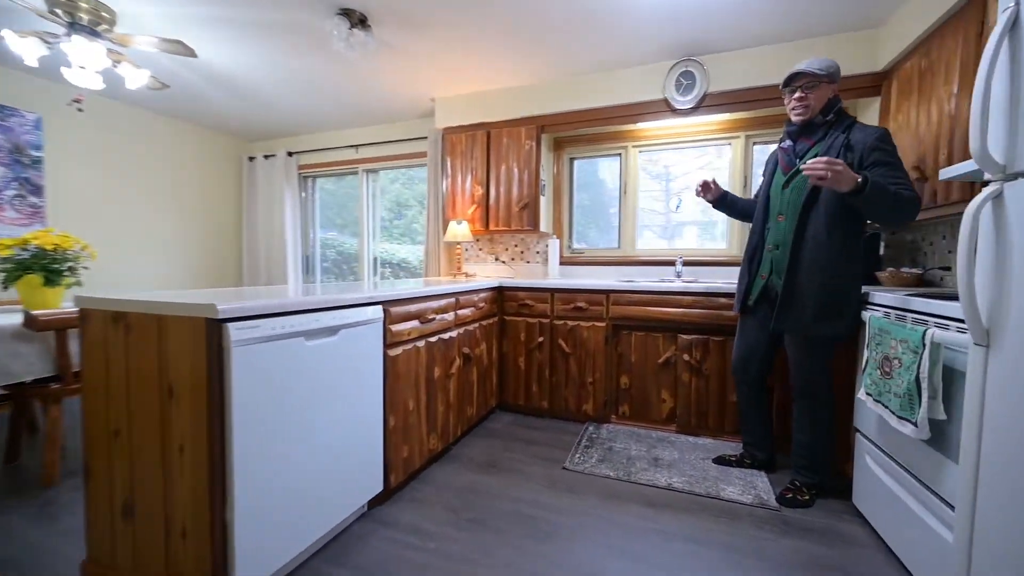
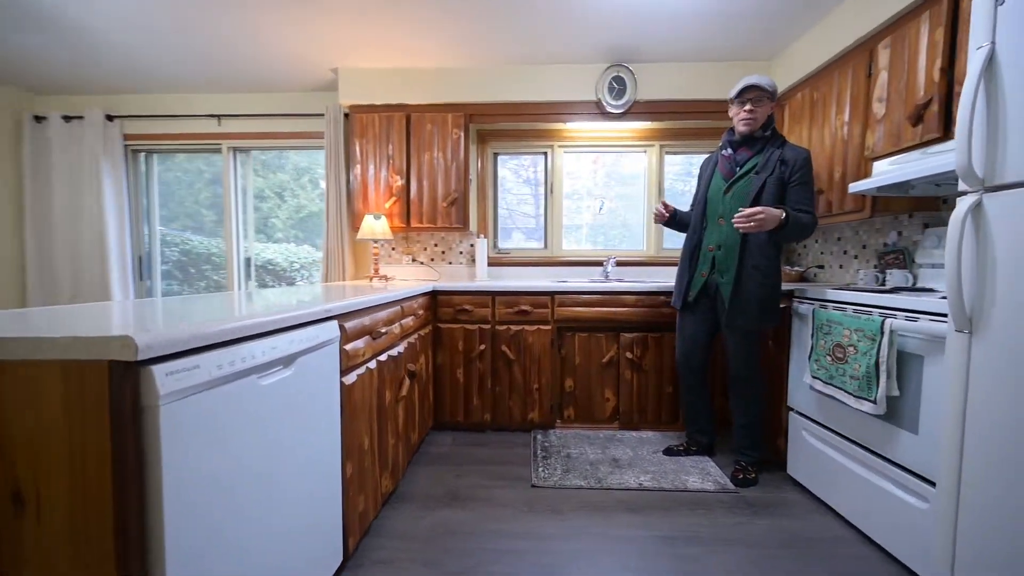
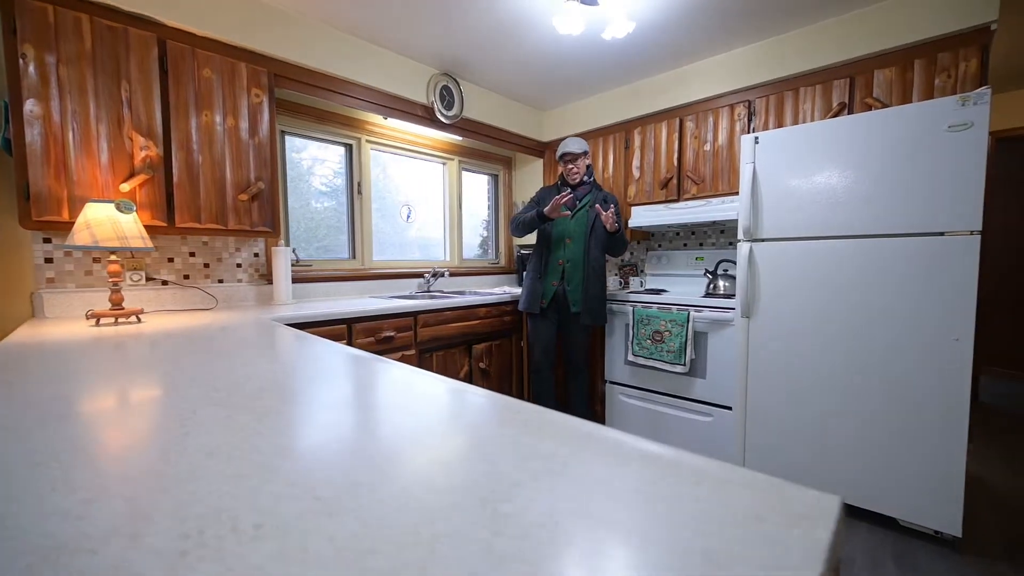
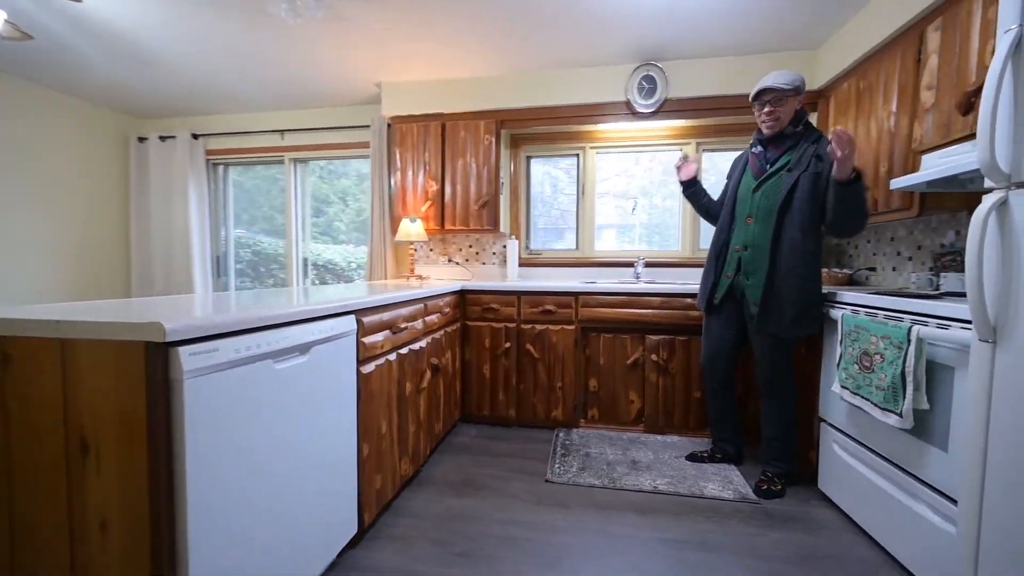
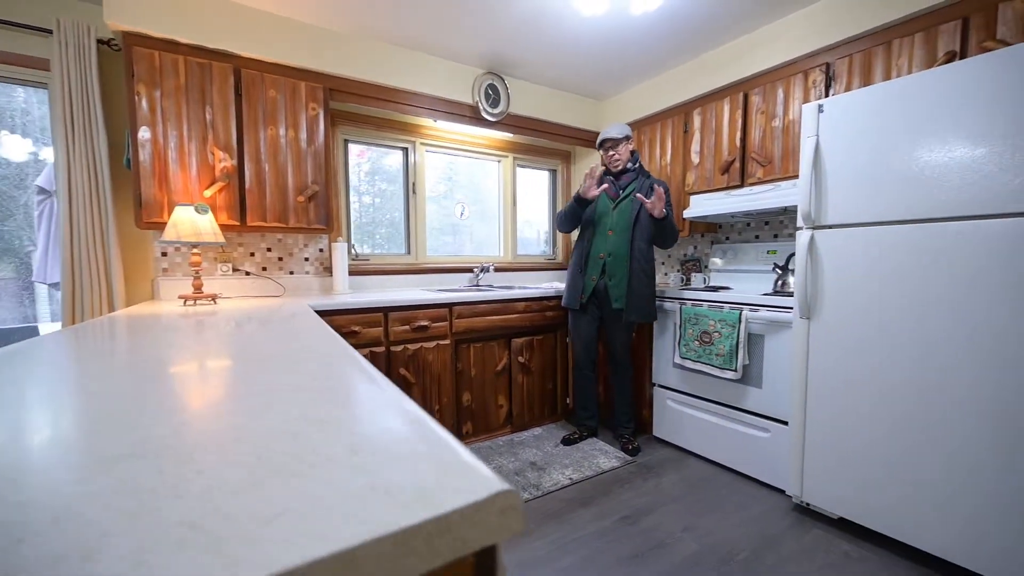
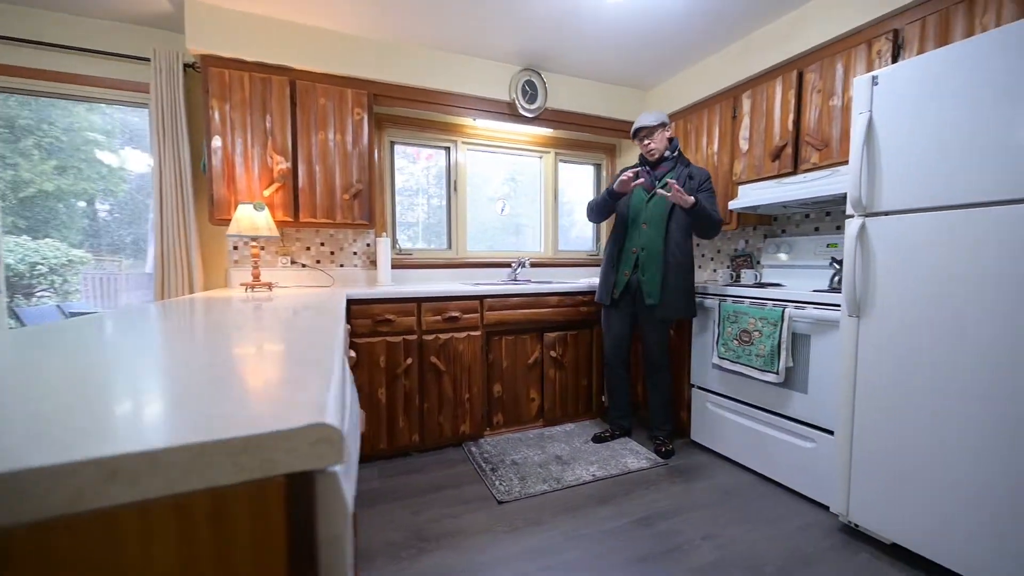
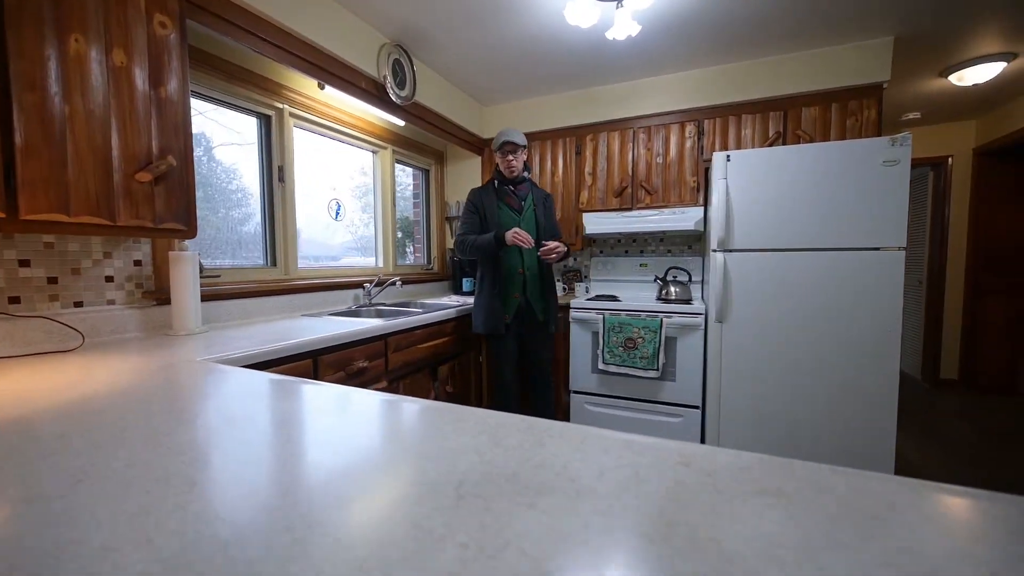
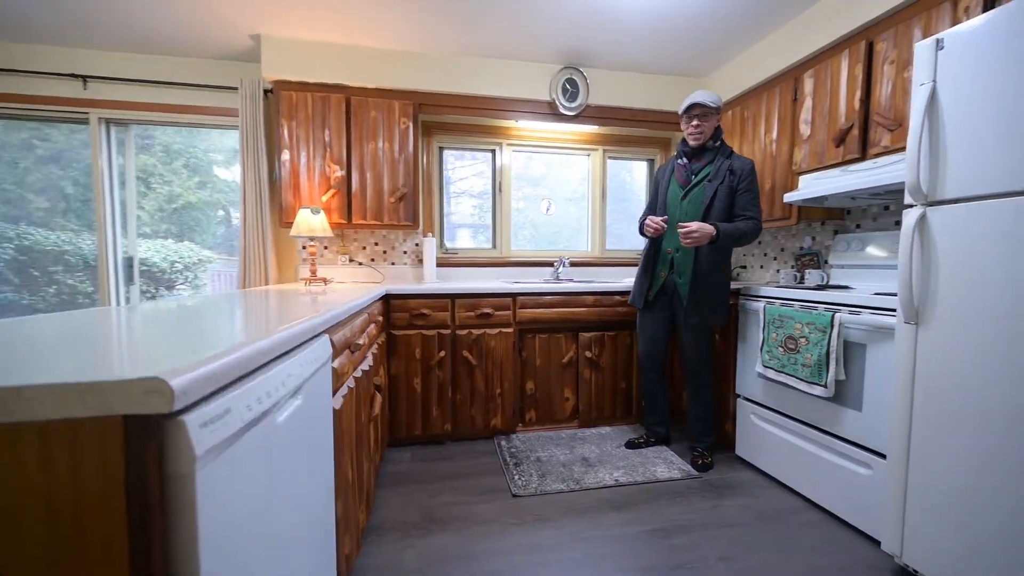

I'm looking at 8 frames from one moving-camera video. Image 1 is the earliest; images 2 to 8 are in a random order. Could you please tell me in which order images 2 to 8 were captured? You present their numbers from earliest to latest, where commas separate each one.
4, 2, 8, 6, 5, 3, 7
